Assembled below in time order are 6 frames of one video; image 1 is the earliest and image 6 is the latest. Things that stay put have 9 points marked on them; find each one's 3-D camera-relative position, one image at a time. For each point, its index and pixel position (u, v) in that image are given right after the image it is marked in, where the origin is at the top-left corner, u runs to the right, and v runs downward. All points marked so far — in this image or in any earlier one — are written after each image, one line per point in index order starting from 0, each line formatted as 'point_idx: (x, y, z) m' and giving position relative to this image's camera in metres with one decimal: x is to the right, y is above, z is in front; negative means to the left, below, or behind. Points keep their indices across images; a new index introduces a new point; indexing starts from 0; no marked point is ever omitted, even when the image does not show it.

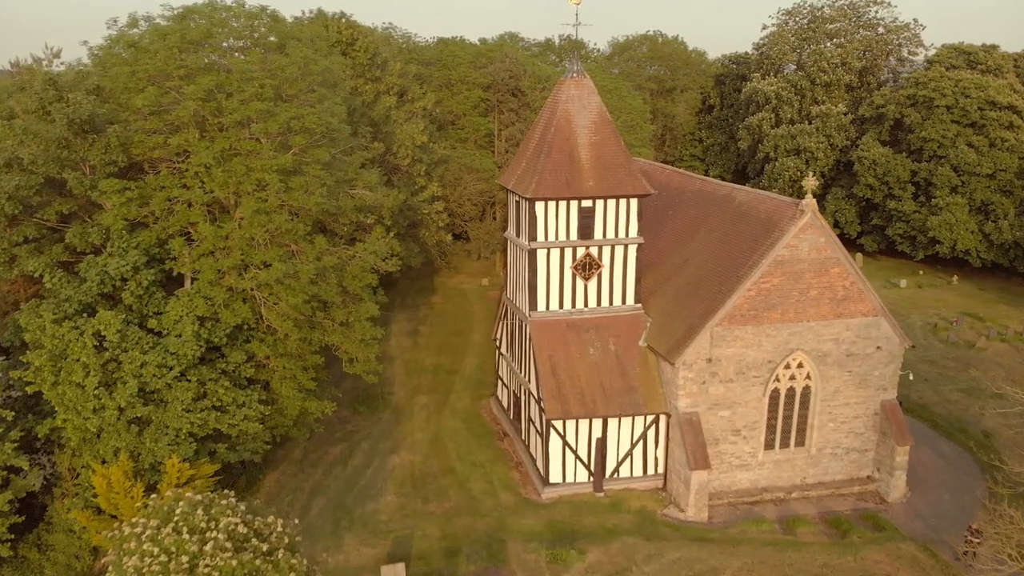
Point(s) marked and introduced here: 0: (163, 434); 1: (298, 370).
0: (-7.2, -3.0, +16.3) m
1: (-5.0, -1.9, +18.5) m
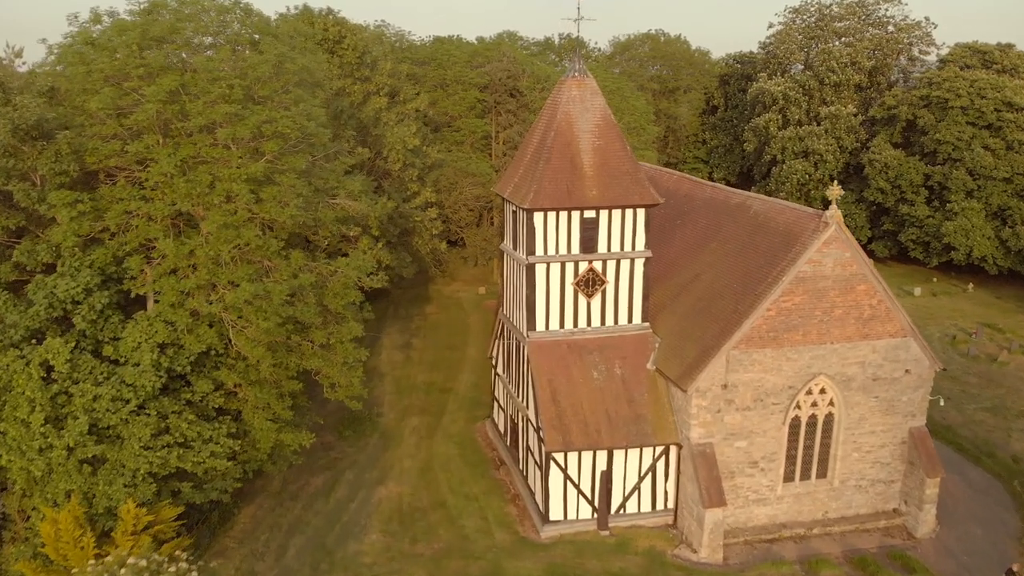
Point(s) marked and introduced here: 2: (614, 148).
0: (-7.3, -3.4, +14.6) m
1: (-5.1, -2.4, +16.8) m
2: (+2.4, +3.3, +18.5) m
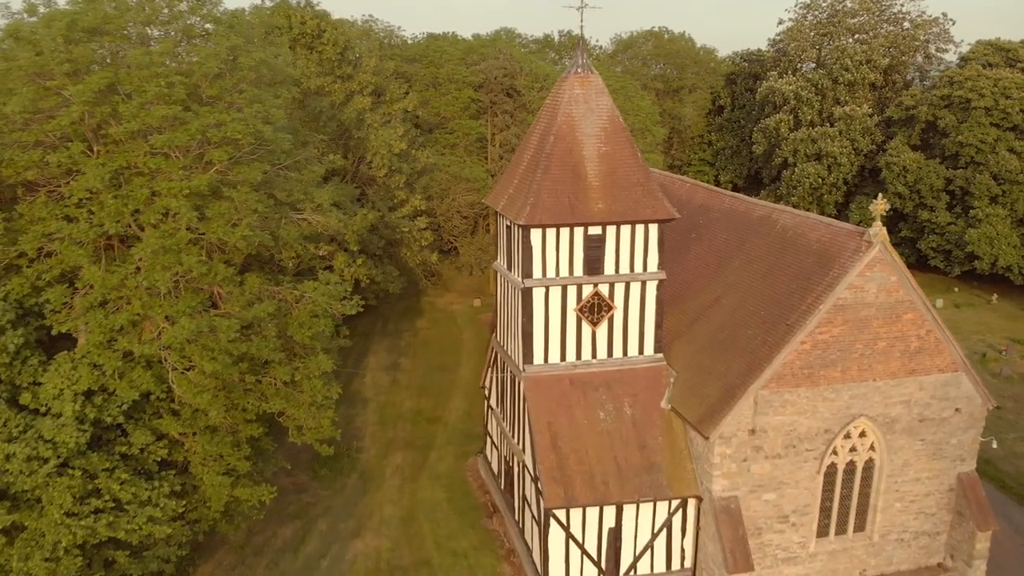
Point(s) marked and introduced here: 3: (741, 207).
0: (-7.4, -4.0, +12.2) m
1: (-5.2, -2.9, +14.4) m
2: (+2.3, +2.7, +16.1) m
3: (+5.5, +1.9, +19.1) m
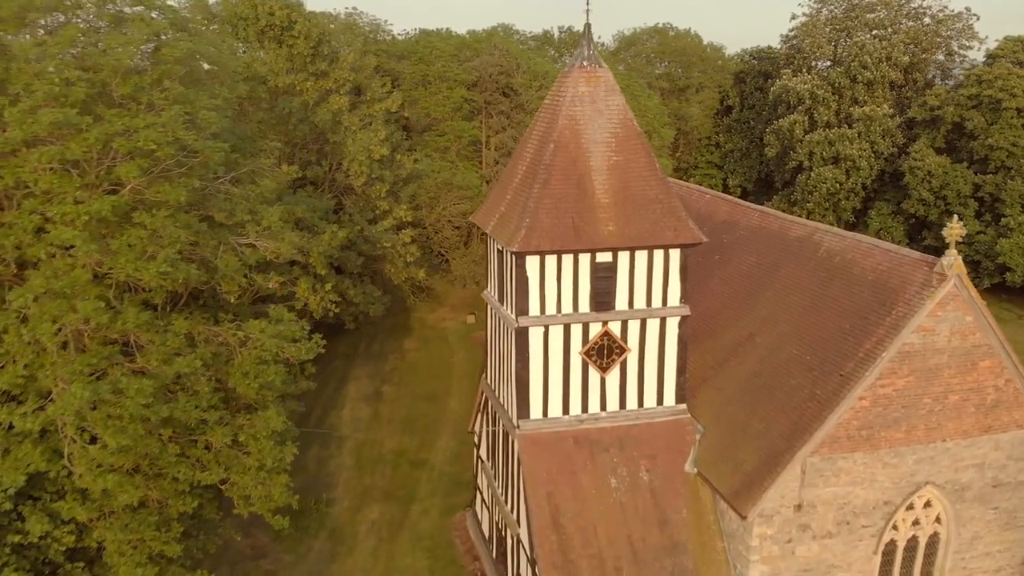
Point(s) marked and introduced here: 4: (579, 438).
0: (-7.5, -4.7, +9.4) m
1: (-5.4, -3.6, +11.6) m
2: (+2.1, +2.1, +13.3) m
3: (+5.4, +1.3, +16.3) m
4: (+1.1, -2.6, +13.5) m
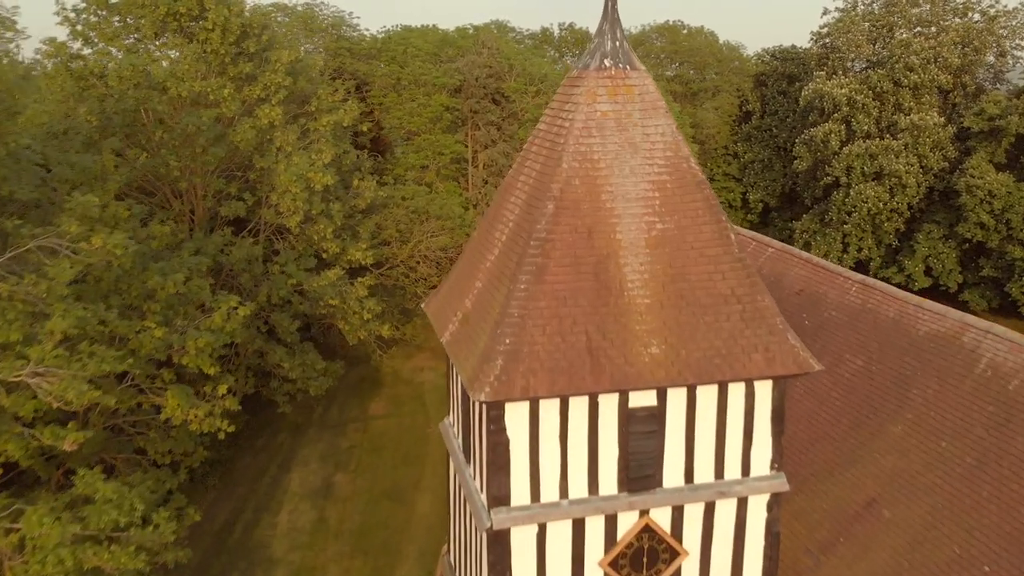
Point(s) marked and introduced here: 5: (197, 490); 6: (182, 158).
0: (-7.8, -6.3, +3.8) m
1: (-5.6, -5.2, +6.0) m
2: (+1.9, +0.5, +7.8) m
3: (+5.1, -0.3, +10.7) m
4: (+0.9, -4.2, +8.0) m
5: (-7.7, -4.9, +19.3) m
6: (-6.8, +2.7, +16.4) m
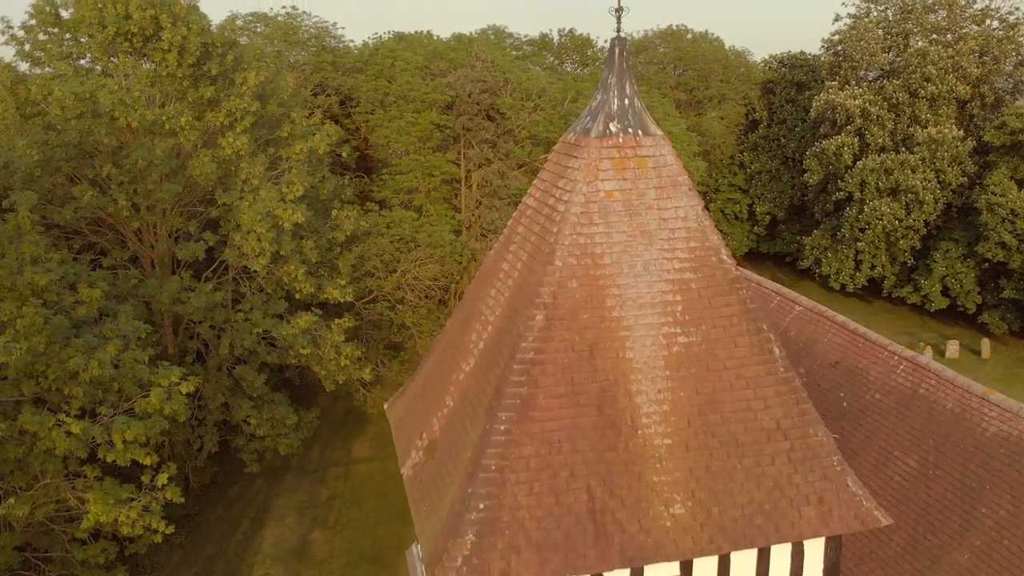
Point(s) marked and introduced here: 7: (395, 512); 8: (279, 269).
0: (-8.0, -7.3, +2.1) m
1: (-5.8, -6.2, +4.3) m
2: (+1.7, -0.5, +6.0) m
3: (+5.0, -1.3, +9.0) m
4: (+0.7, -5.2, +6.3) m
5: (-7.8, -5.9, +17.5) m
6: (-7.0, +1.7, +14.6) m
7: (-2.9, -5.6, +19.4) m
8: (-4.5, +0.3, +15.5) m
